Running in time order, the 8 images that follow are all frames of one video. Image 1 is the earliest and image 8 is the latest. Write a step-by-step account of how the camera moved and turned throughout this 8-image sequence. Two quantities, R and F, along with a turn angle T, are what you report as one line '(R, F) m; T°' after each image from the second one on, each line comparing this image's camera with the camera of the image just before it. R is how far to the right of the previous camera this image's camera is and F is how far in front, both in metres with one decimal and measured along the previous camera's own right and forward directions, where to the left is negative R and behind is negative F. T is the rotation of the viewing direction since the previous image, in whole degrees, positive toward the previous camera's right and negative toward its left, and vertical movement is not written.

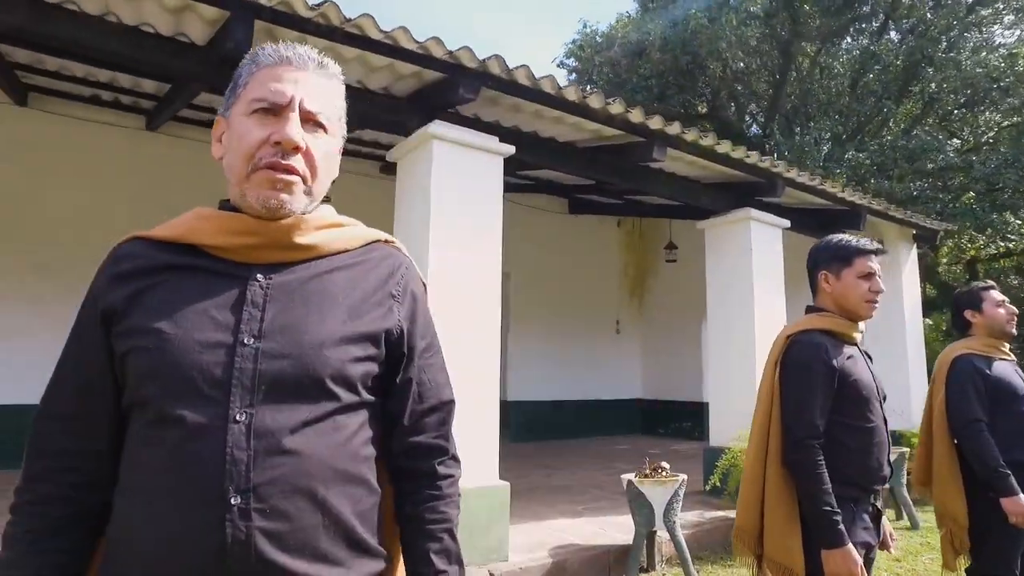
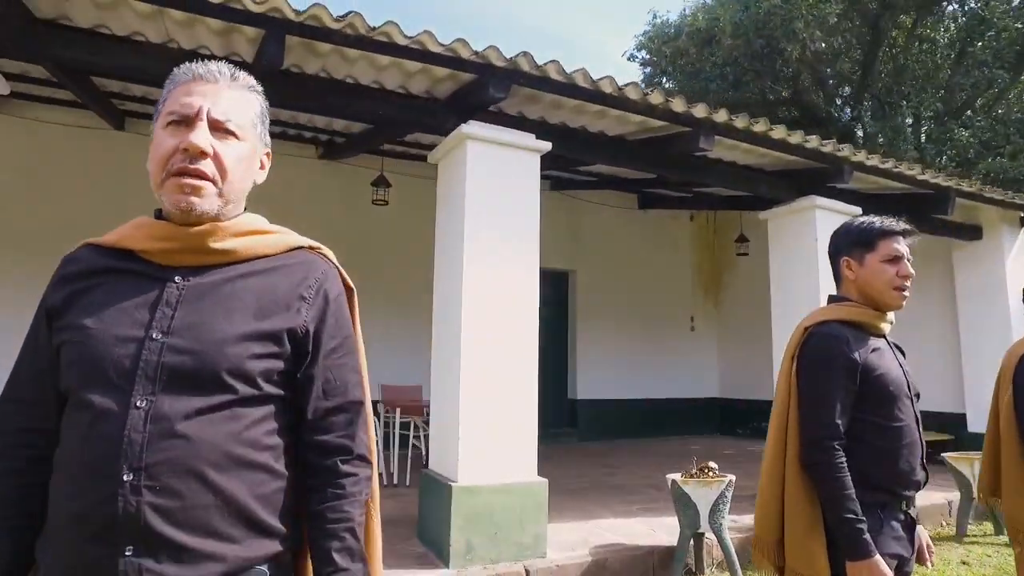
(+0.3, 0.0) m; -8°
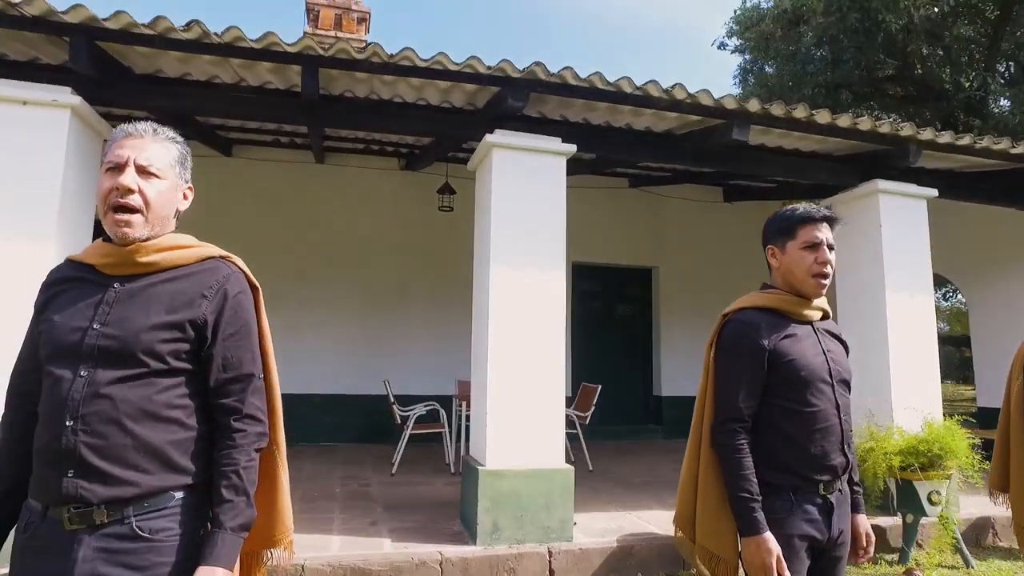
(+0.6, -0.2) m; -11°
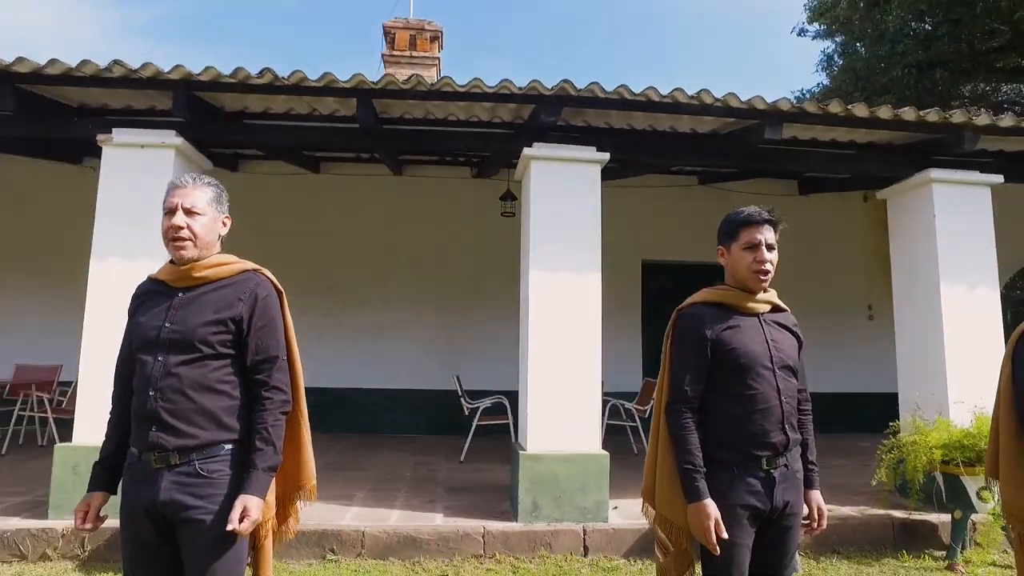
(+0.4, -0.3) m; -9°
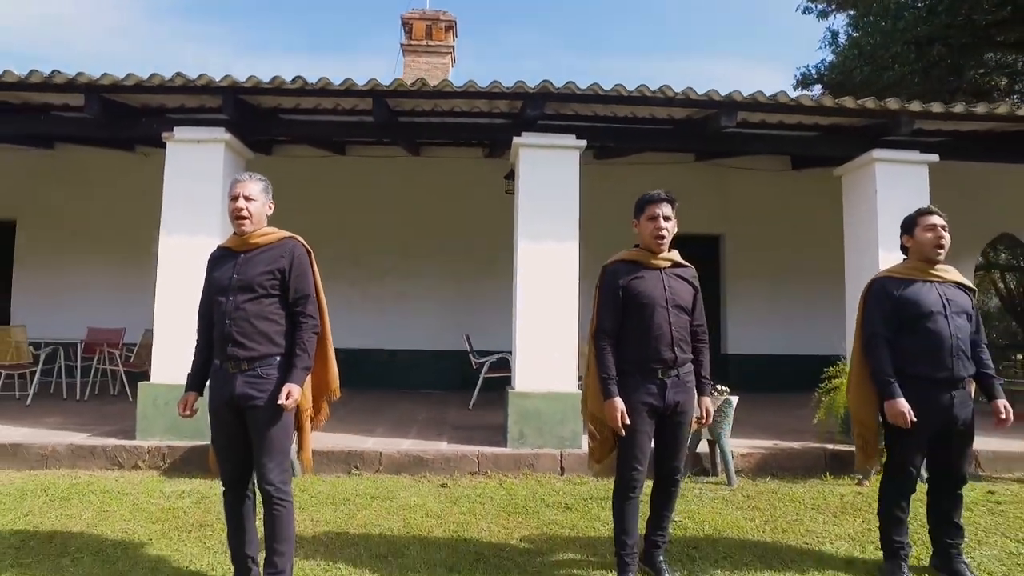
(+0.3, -0.8) m; -3°
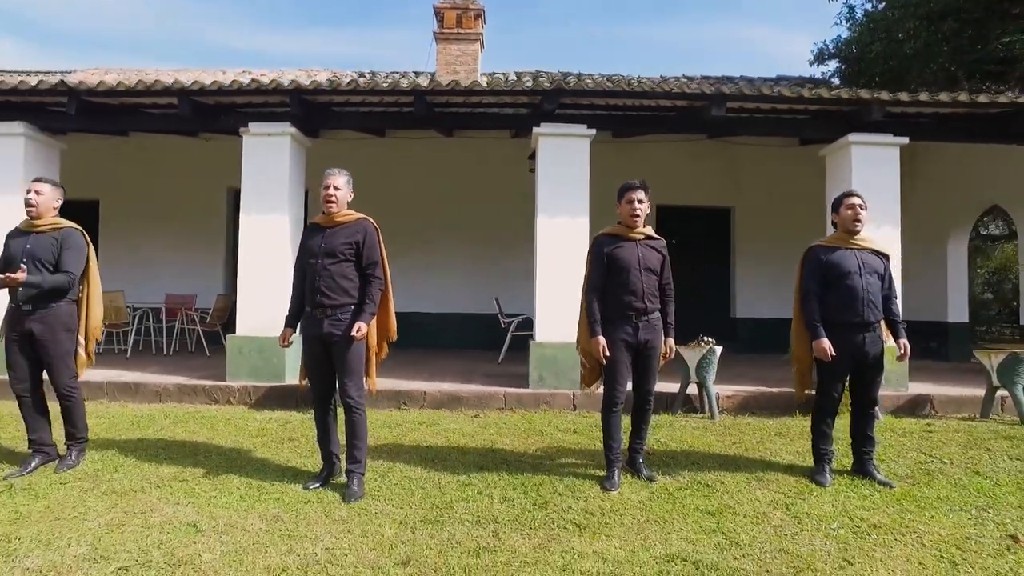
(+0.1, -0.9) m; -3°
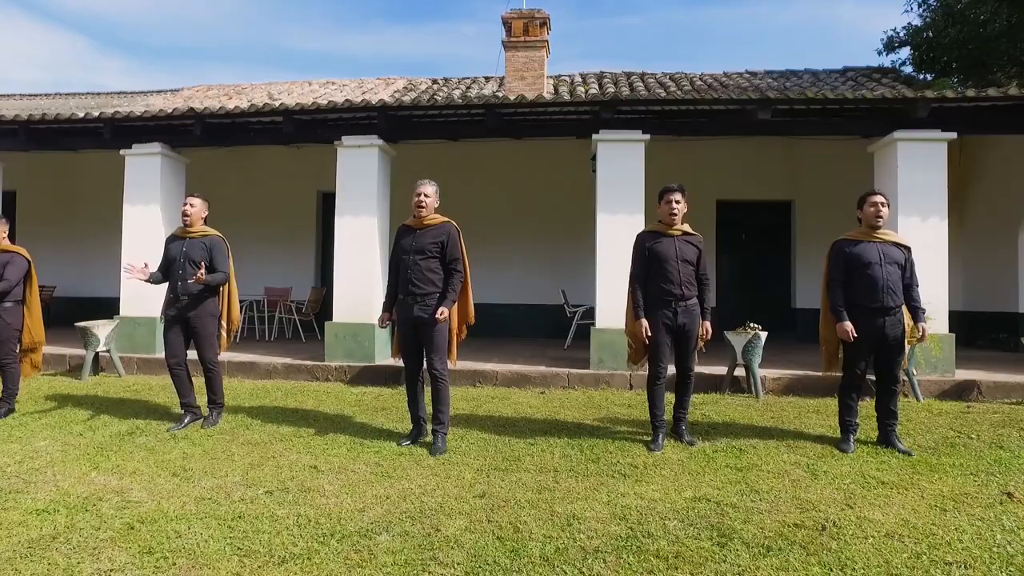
(+0.1, -0.6) m; -6°
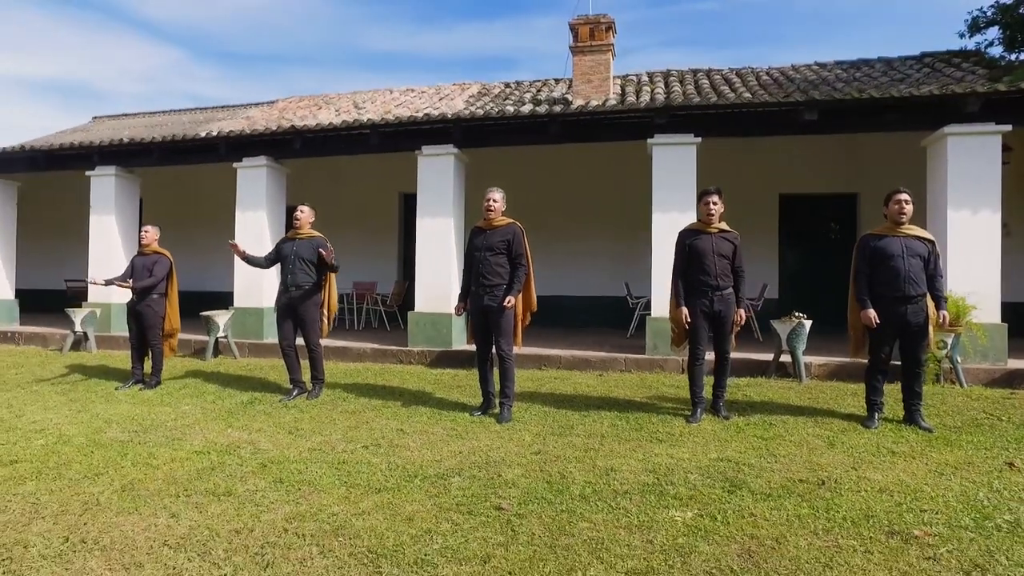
(+0.2, -0.7) m; -7°
